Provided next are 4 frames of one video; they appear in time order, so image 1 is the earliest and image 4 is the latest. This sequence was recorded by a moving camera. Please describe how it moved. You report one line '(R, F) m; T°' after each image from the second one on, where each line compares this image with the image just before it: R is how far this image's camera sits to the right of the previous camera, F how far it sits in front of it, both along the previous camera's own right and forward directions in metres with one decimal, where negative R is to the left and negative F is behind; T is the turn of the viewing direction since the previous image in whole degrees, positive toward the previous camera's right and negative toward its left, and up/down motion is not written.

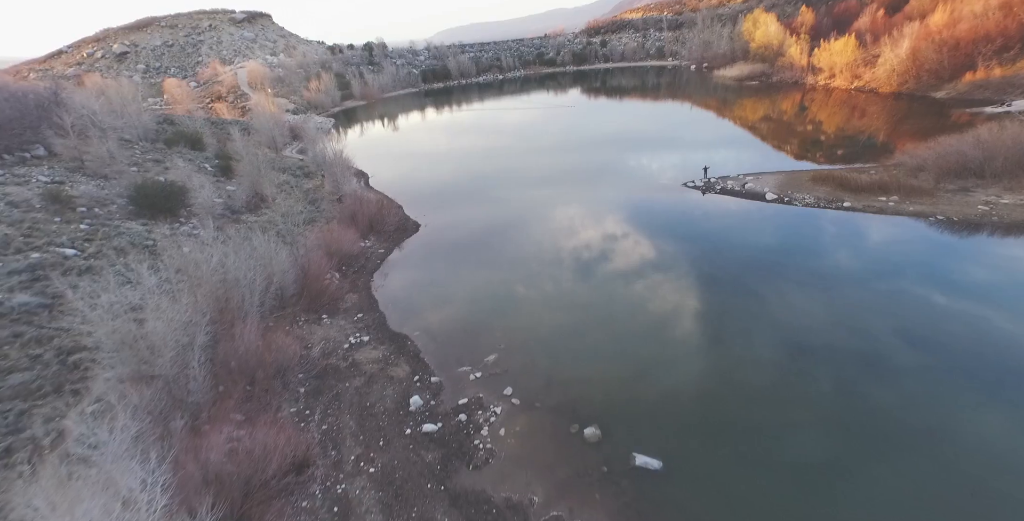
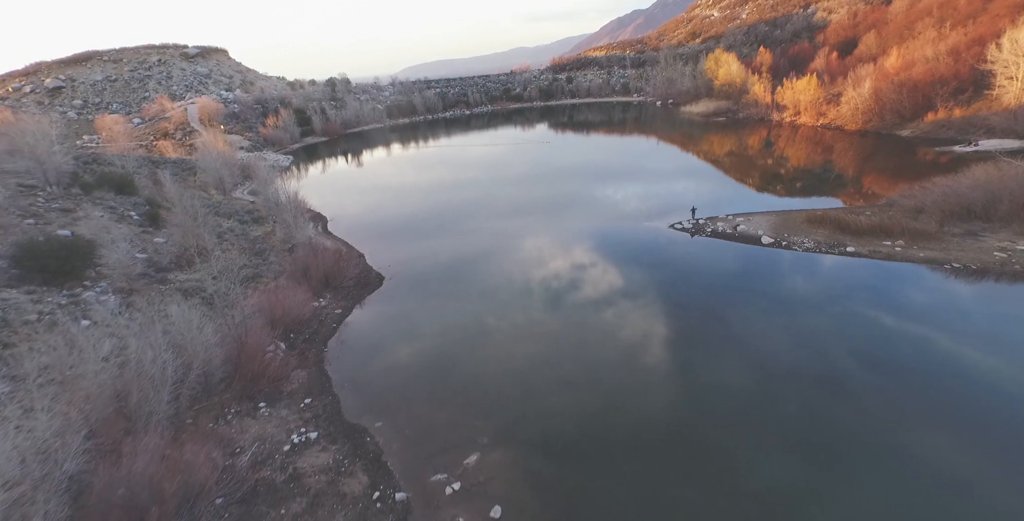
(-0.2, +1.2) m; +4°
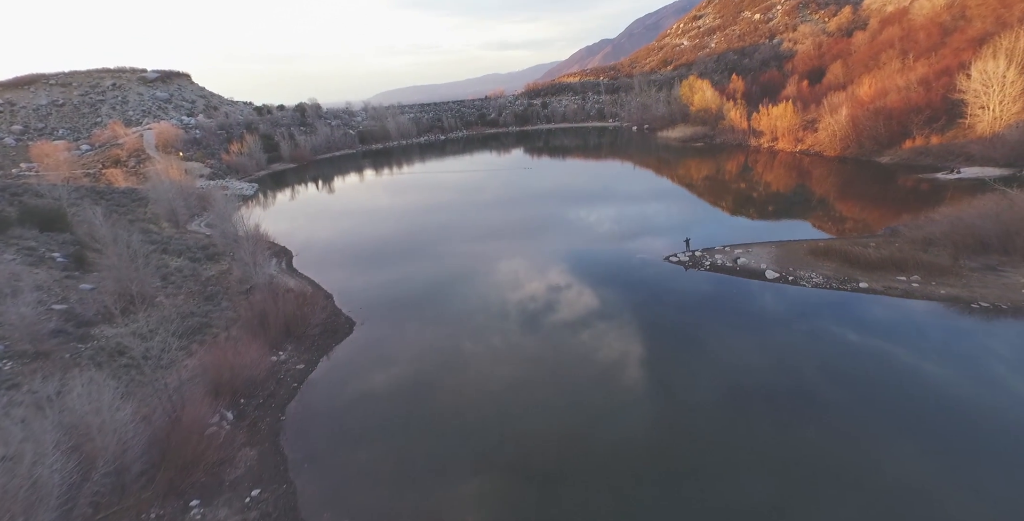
(-0.2, +1.0) m; +3°
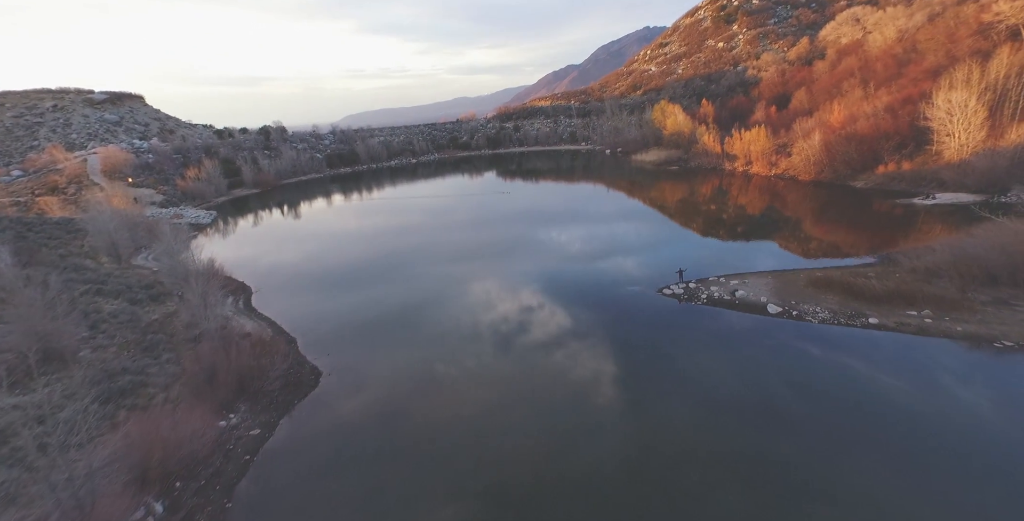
(-0.2, +0.9) m; +4°
